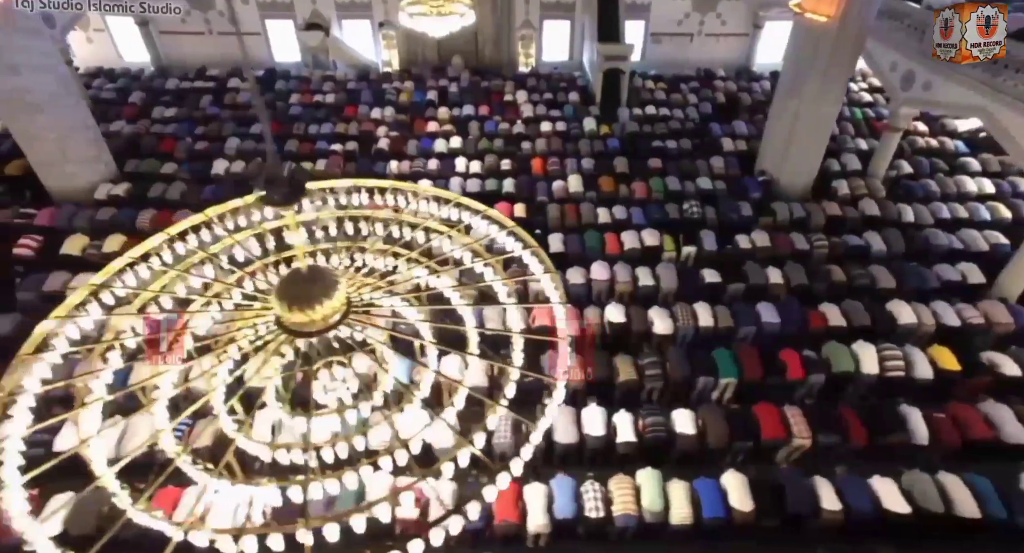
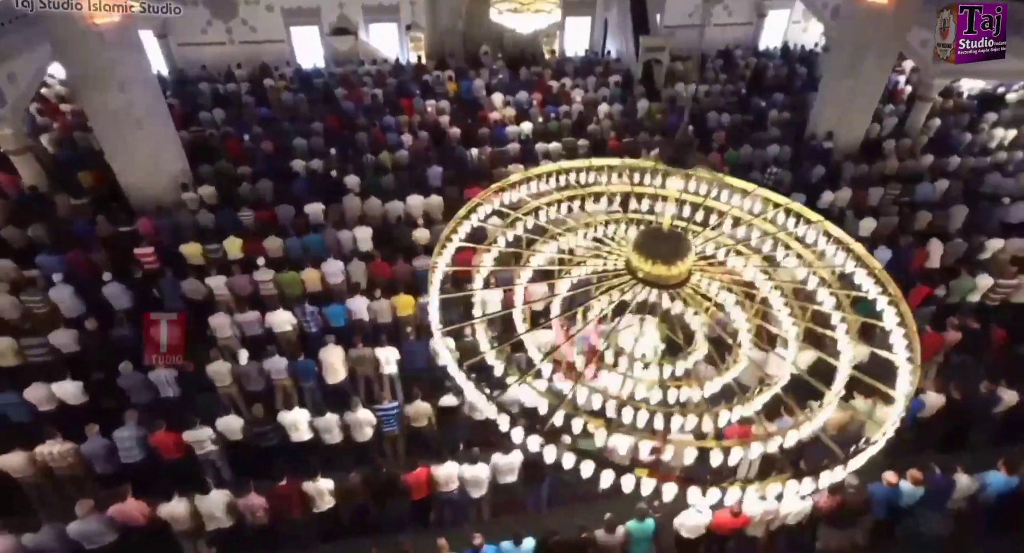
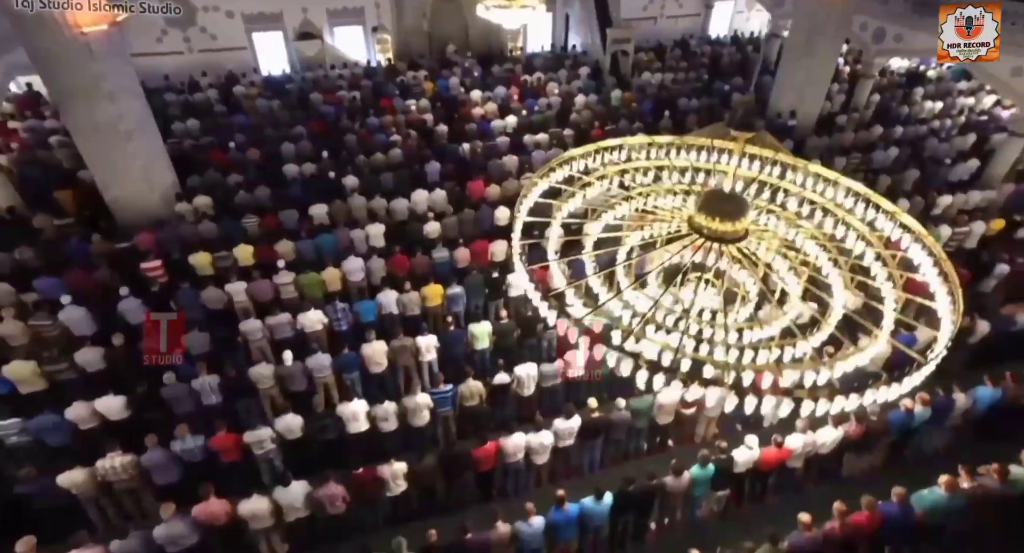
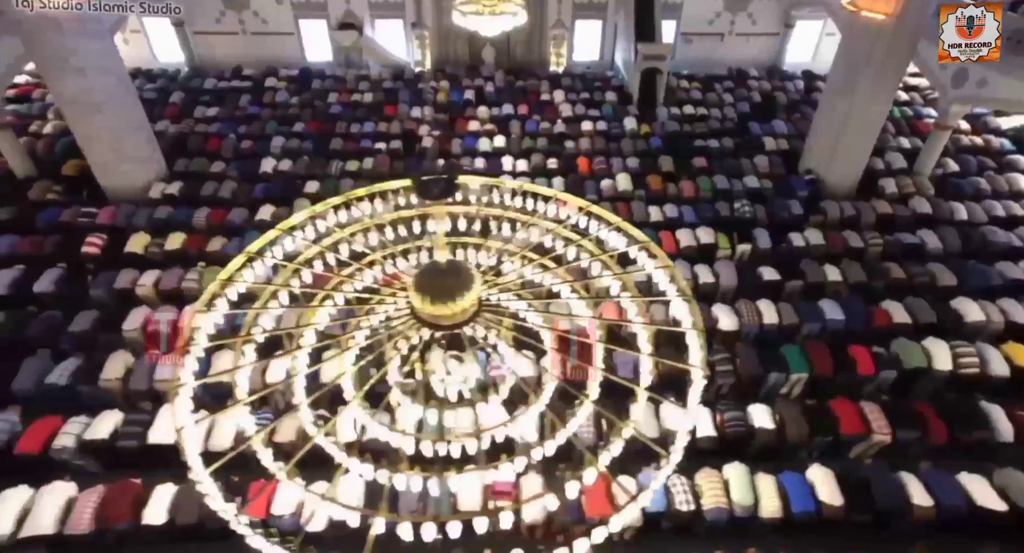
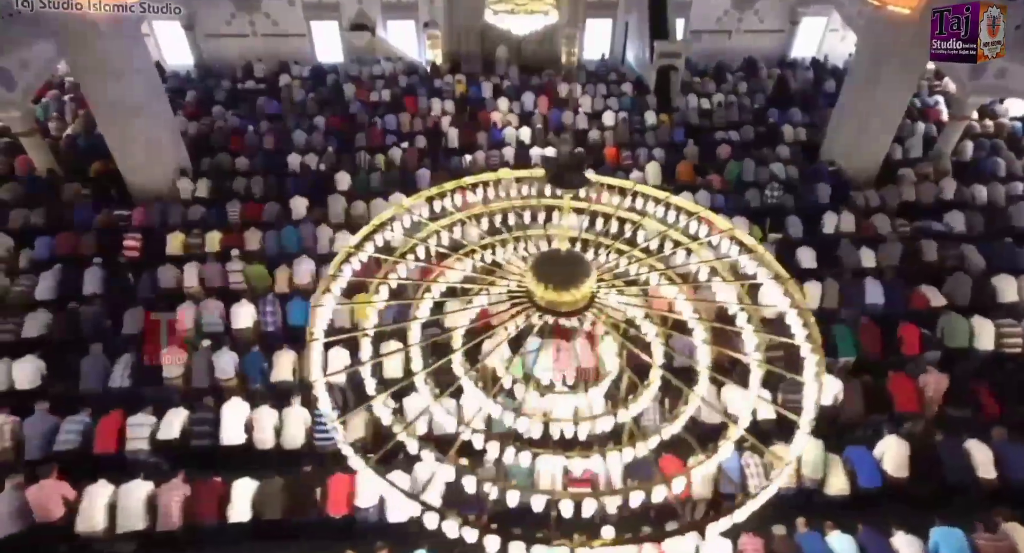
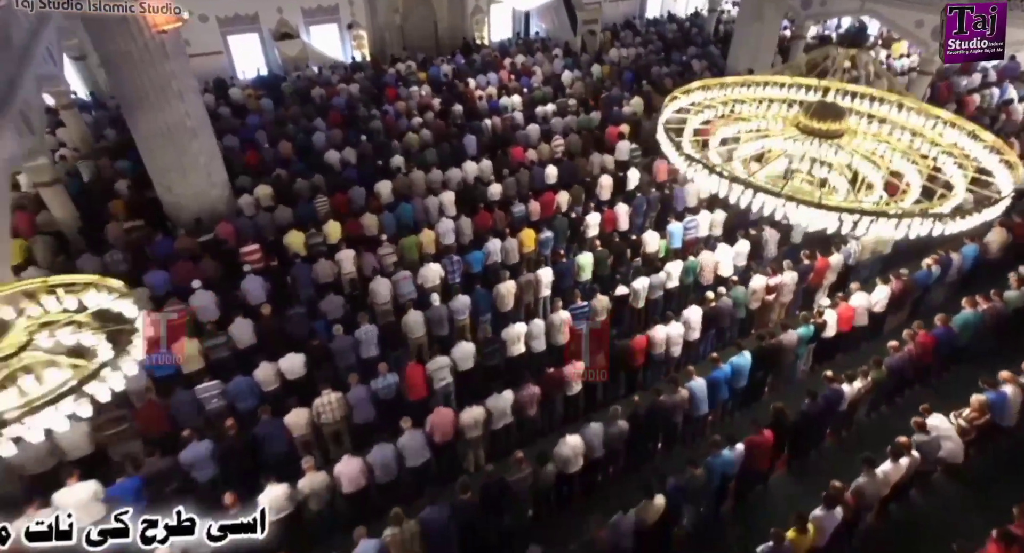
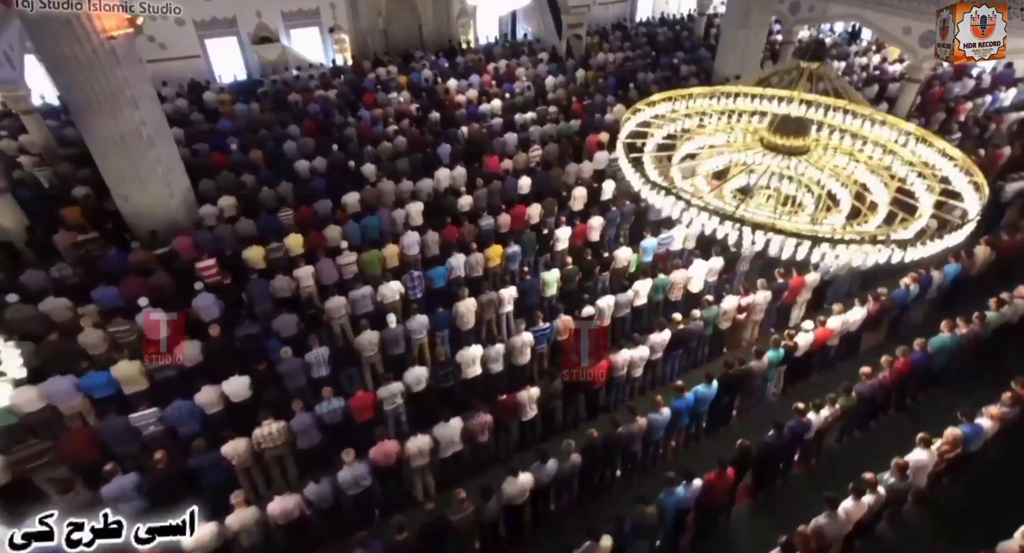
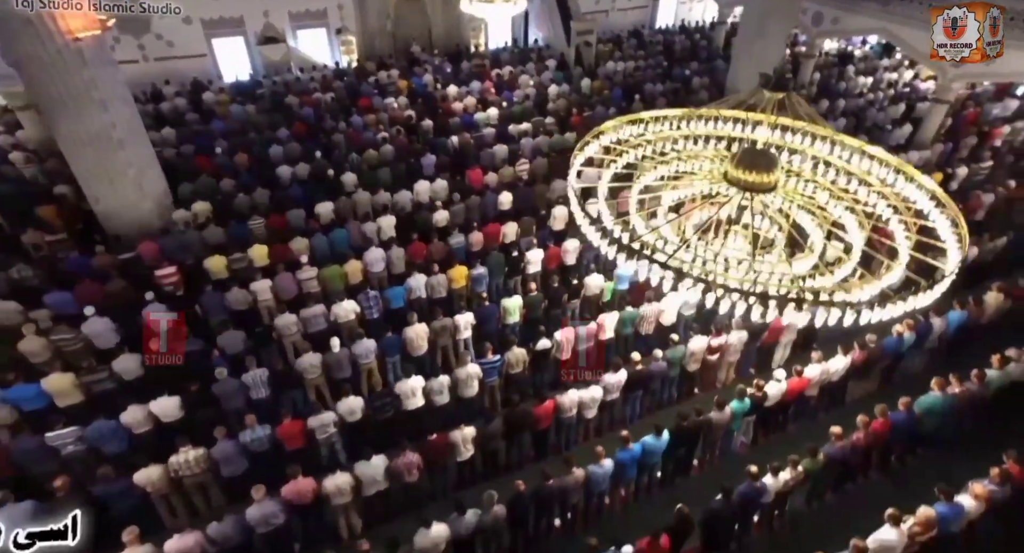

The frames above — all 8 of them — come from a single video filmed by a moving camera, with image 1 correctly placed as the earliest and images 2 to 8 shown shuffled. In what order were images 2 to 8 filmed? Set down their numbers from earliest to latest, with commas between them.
4, 5, 2, 3, 8, 7, 6
